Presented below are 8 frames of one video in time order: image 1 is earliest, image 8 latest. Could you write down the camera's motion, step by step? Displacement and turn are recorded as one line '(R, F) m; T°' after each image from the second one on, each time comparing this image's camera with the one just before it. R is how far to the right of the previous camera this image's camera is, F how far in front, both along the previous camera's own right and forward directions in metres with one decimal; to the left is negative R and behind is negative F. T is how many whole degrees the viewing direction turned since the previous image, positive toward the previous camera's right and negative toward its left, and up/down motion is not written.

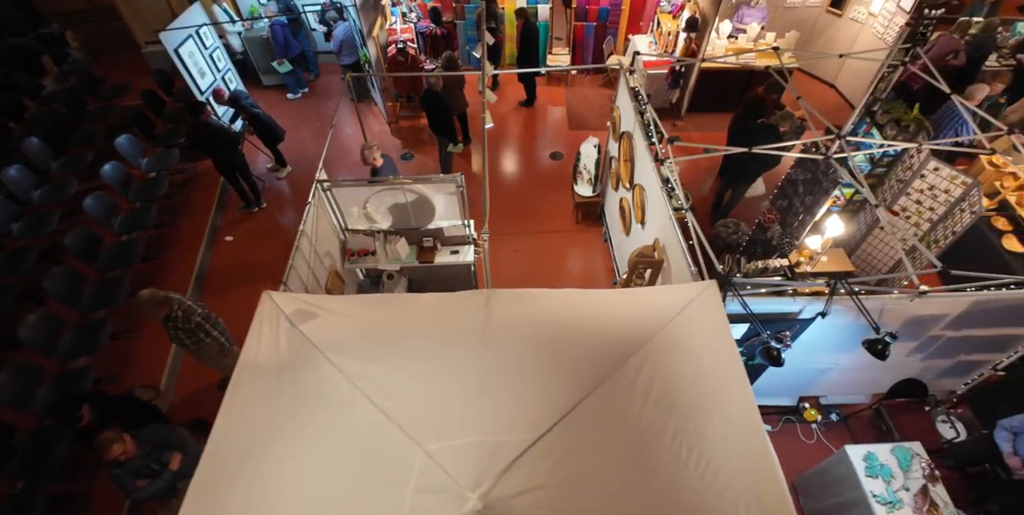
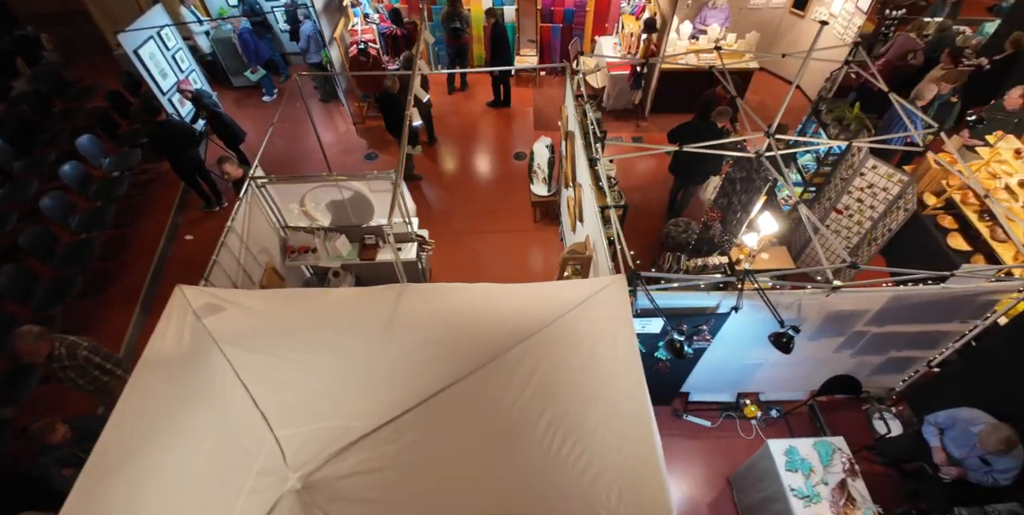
(+0.6, 0.0) m; 0°
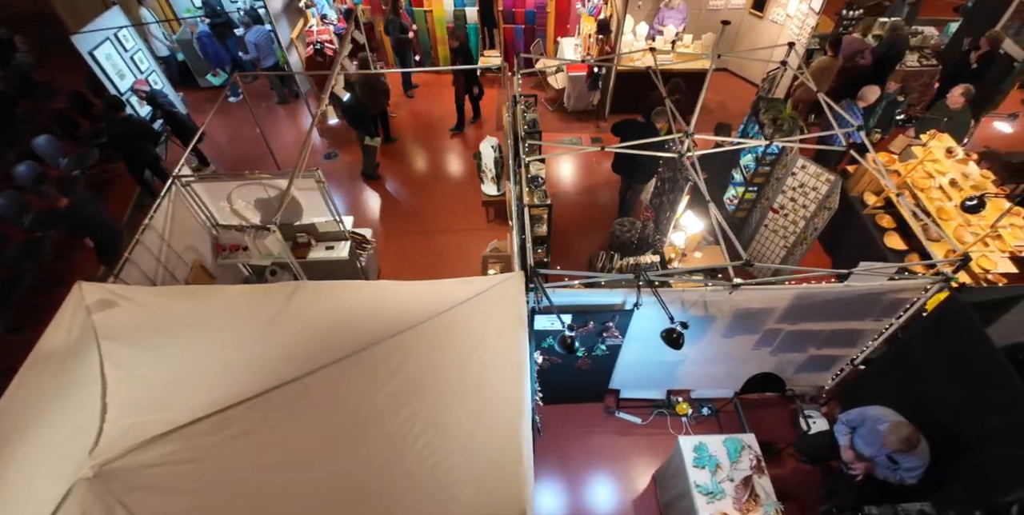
(+0.7, 0.0) m; 0°
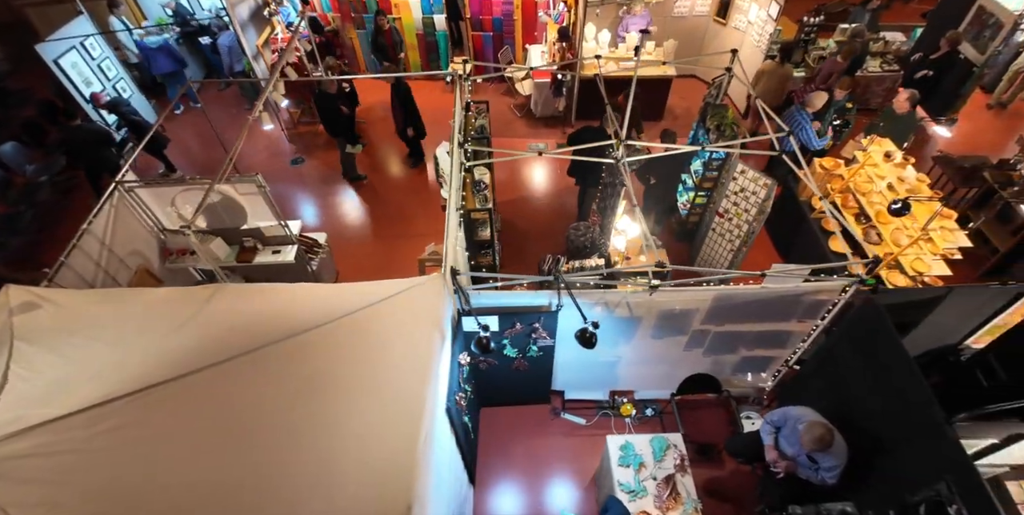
(+0.5, -0.1) m; 0°
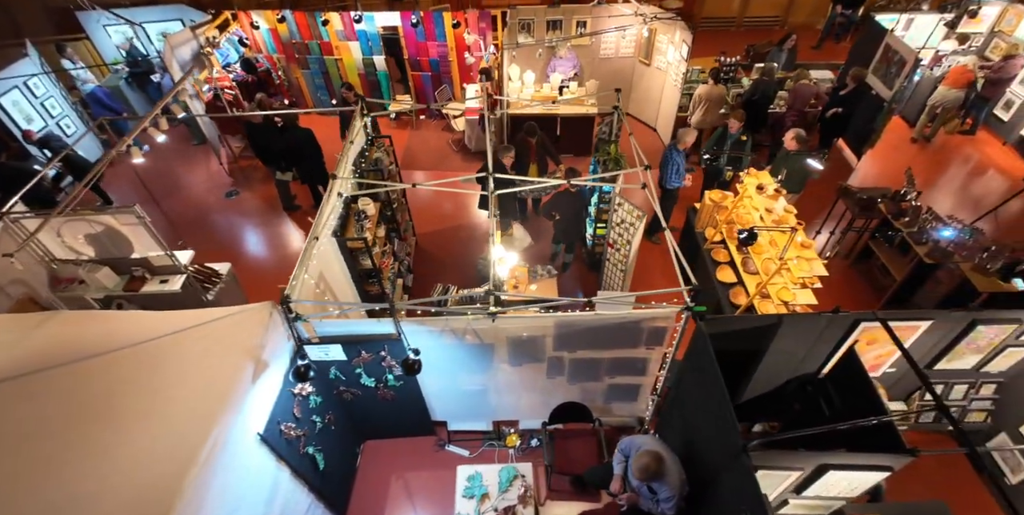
(+1.2, -0.1) m; 0°
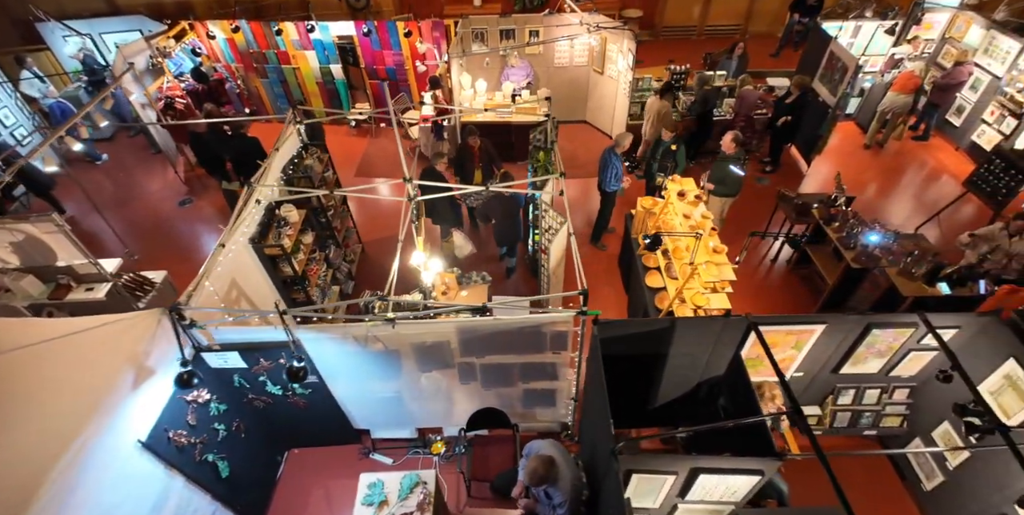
(+0.7, 0.0) m; 0°
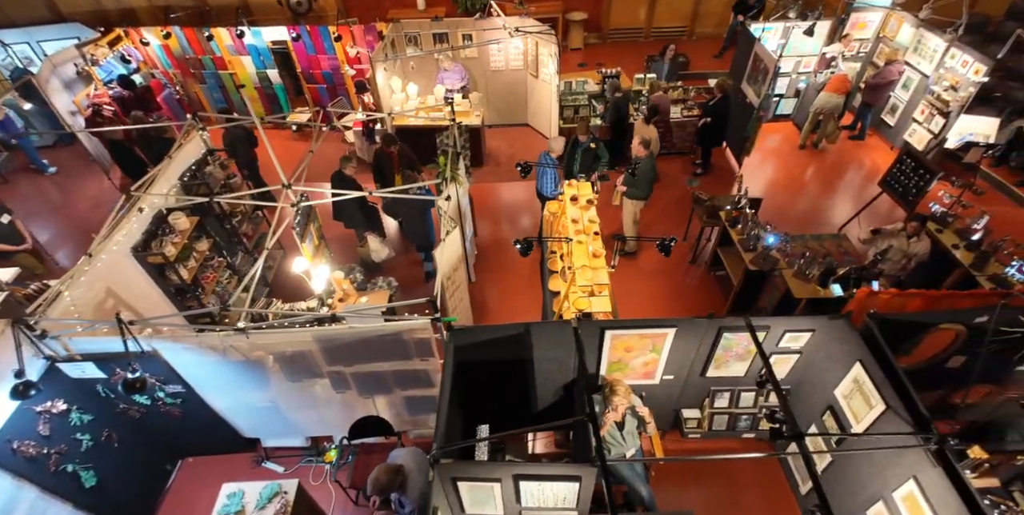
(+1.1, 0.0) m; 0°
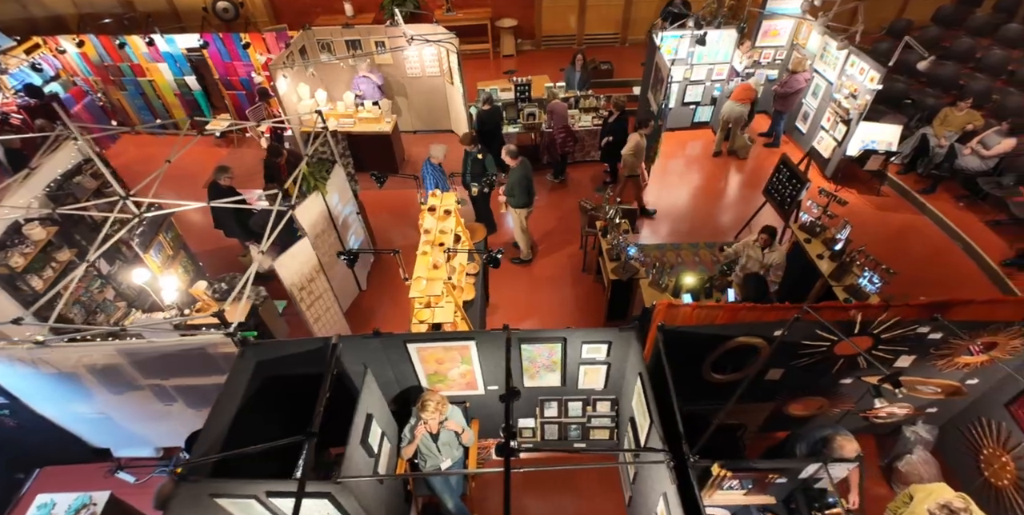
(+1.5, 0.0) m; 0°
